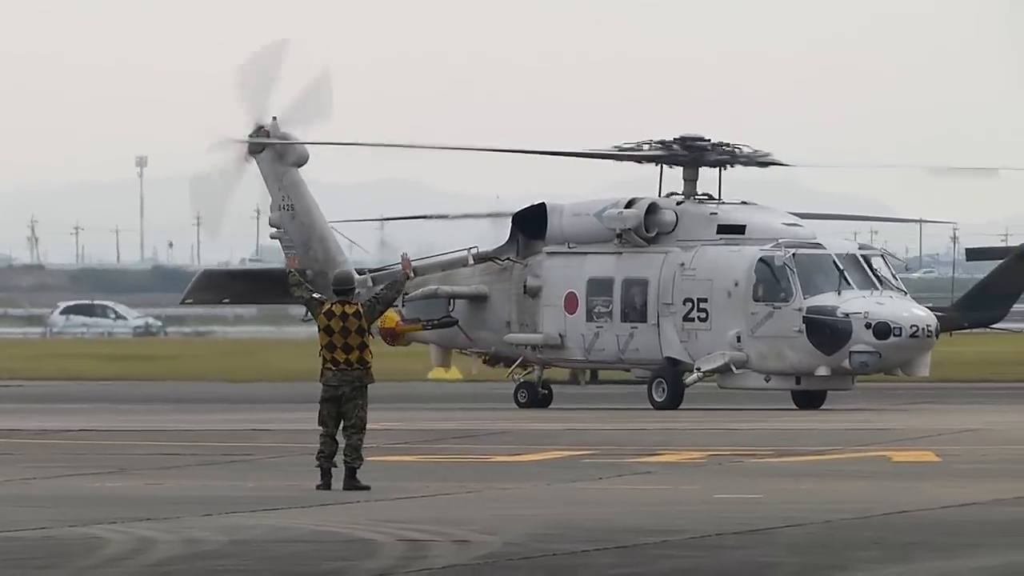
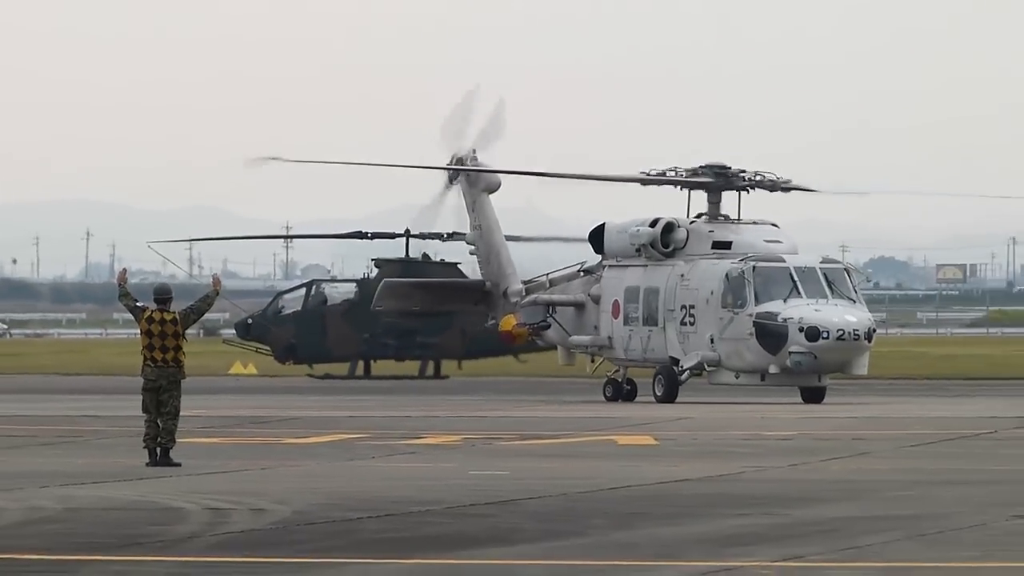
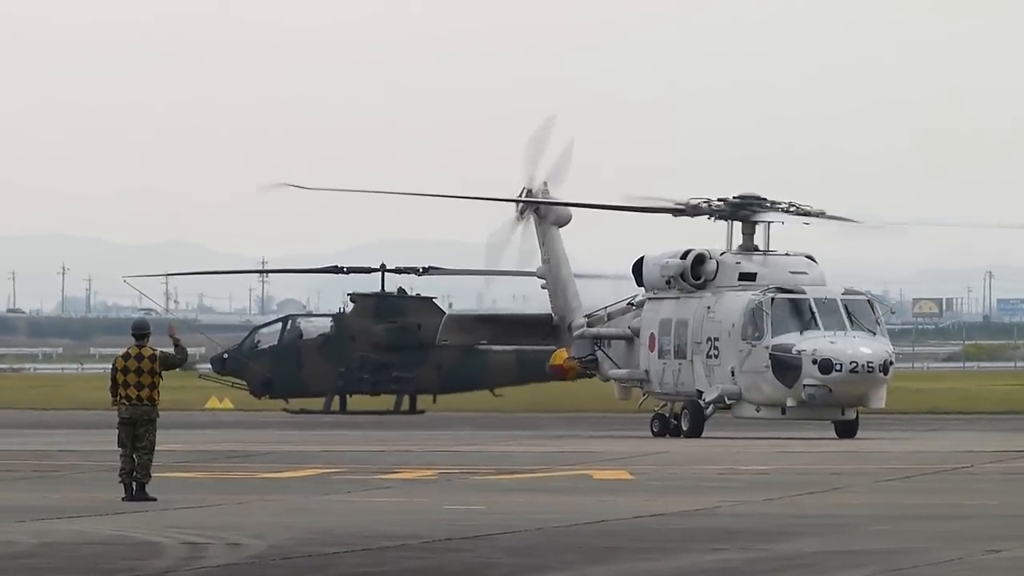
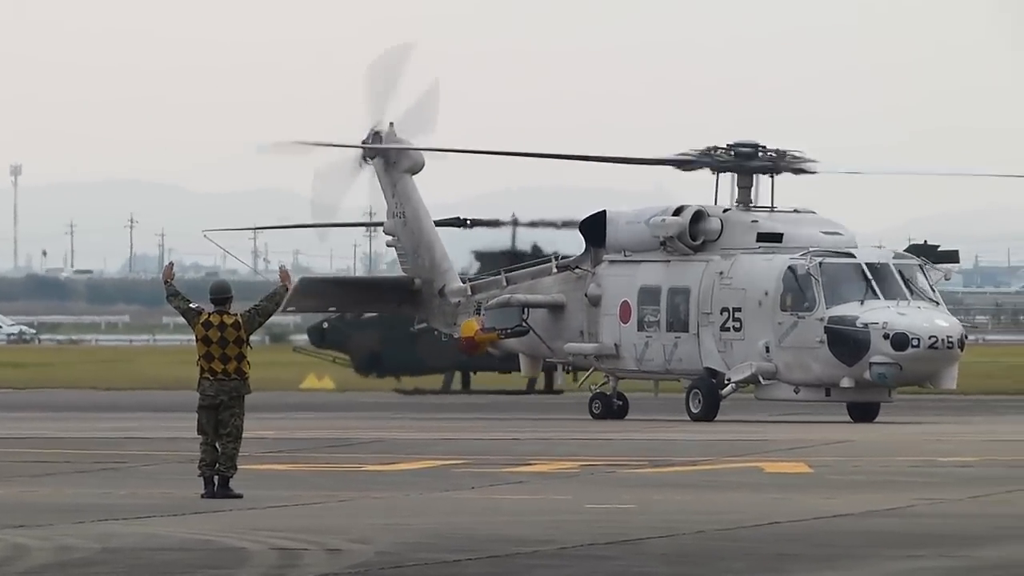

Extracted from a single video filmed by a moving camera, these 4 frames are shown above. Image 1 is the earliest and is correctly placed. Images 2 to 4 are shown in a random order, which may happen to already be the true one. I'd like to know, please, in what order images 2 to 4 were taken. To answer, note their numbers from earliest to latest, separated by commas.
4, 2, 3
